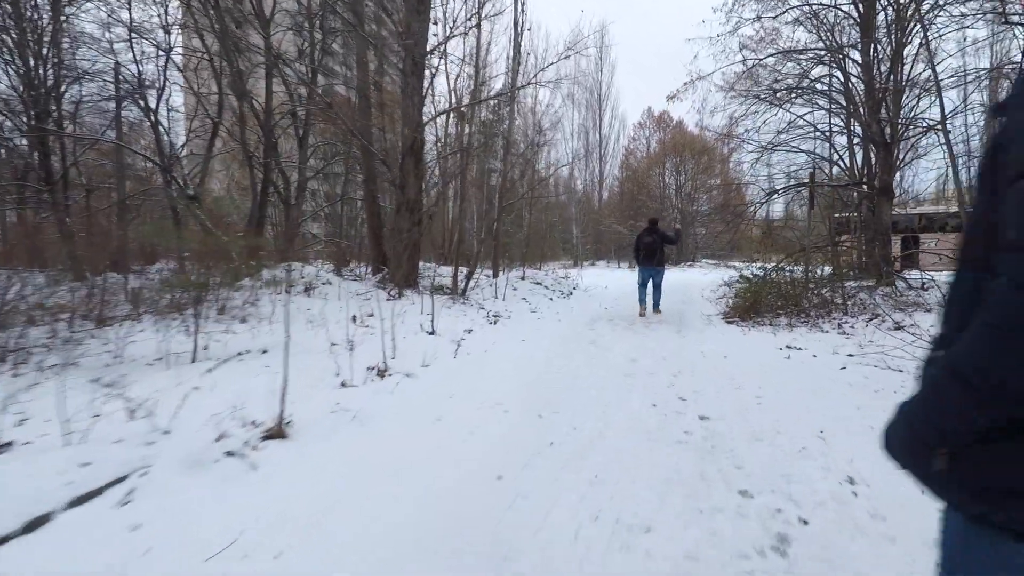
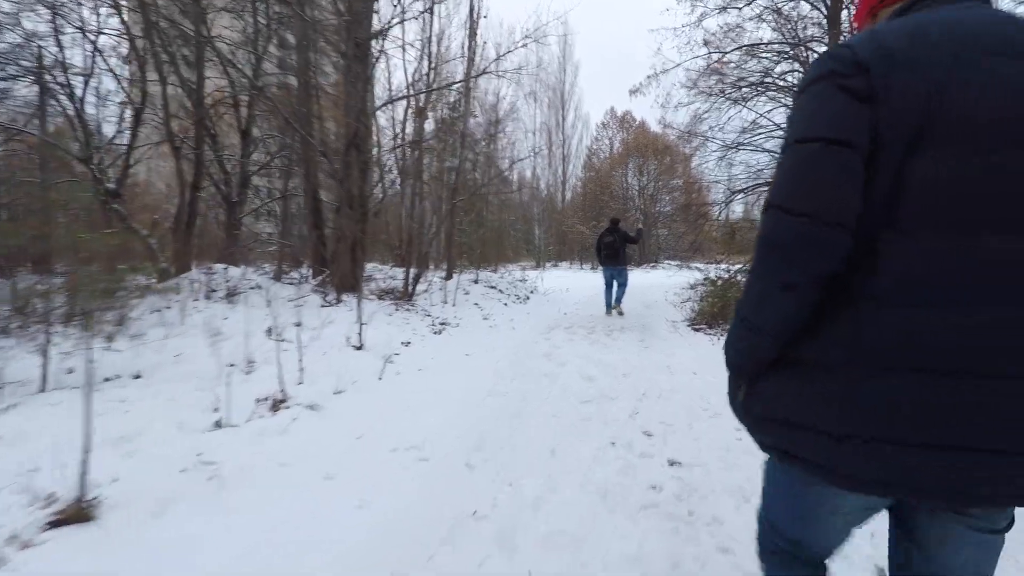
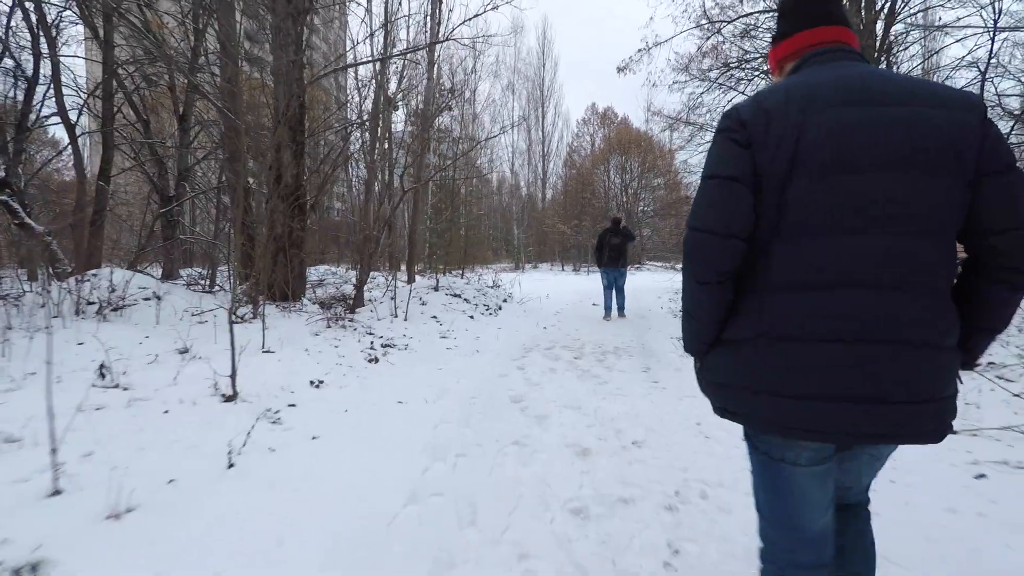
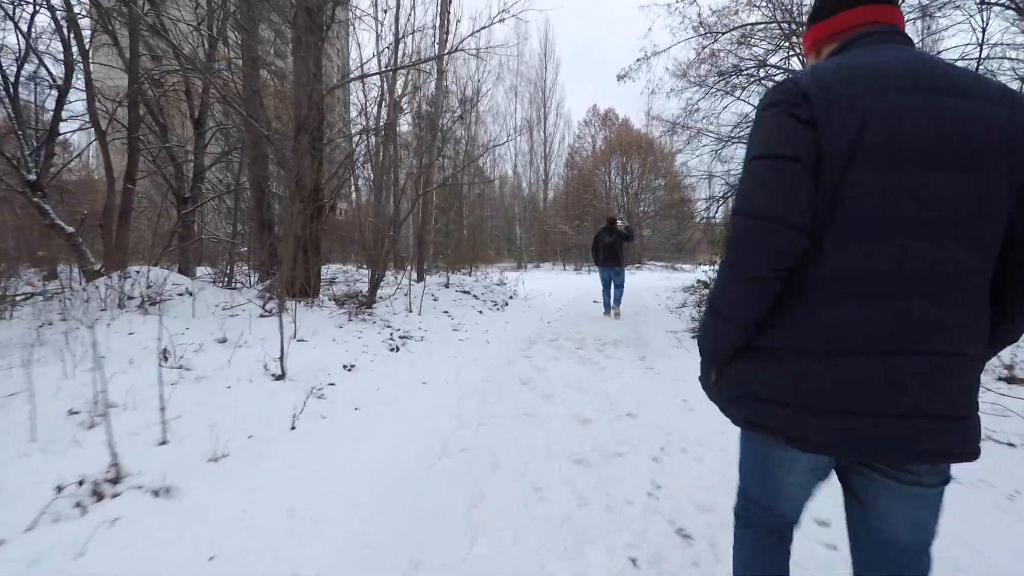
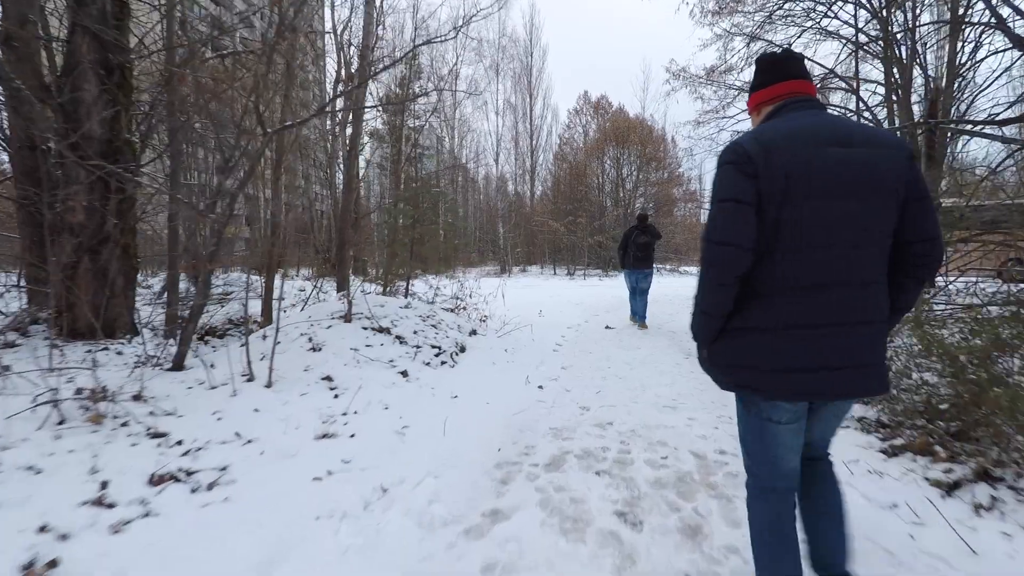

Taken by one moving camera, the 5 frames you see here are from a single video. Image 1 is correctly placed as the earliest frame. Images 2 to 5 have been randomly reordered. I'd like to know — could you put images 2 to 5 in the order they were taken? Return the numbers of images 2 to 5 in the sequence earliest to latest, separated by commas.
2, 4, 3, 5
